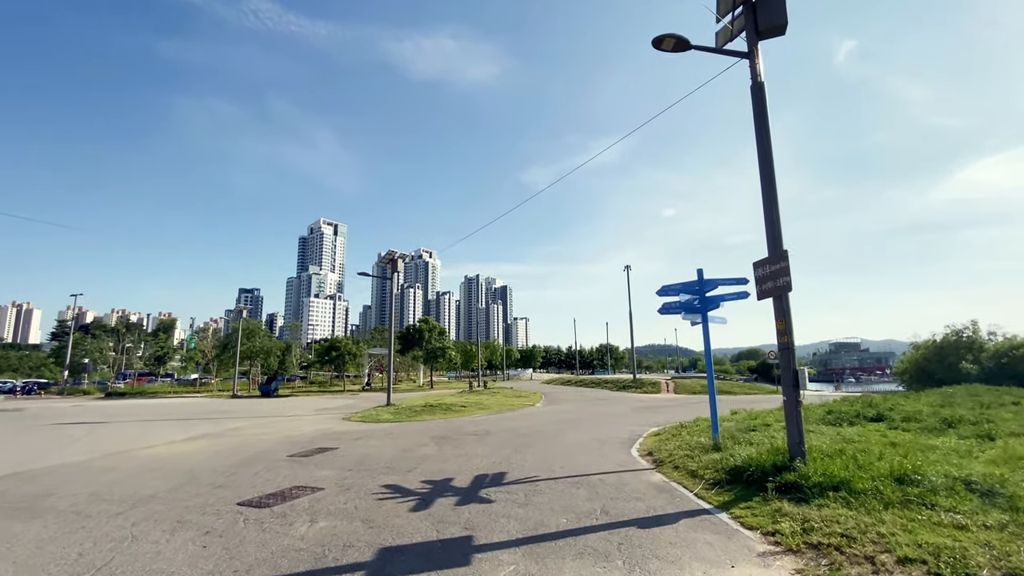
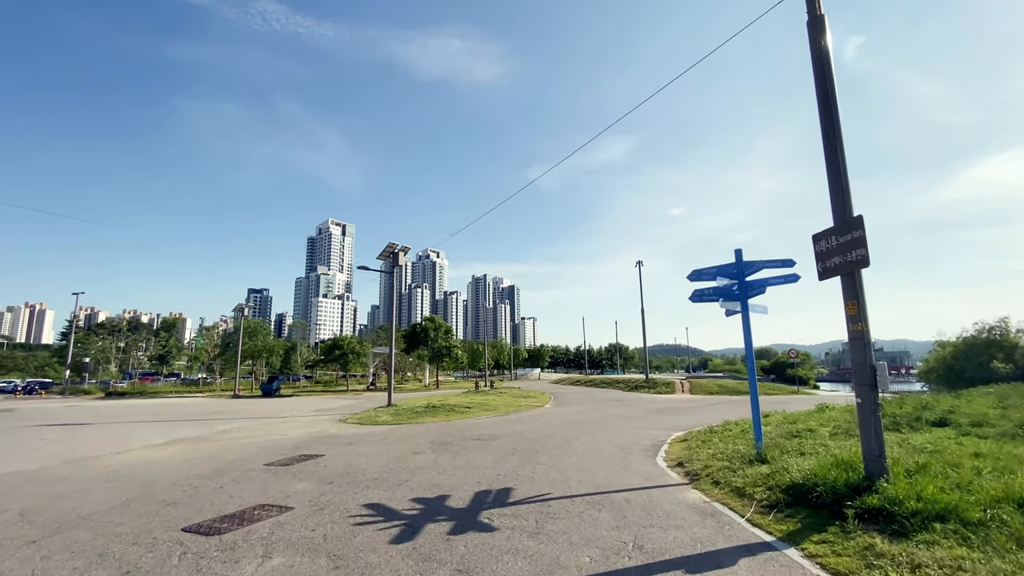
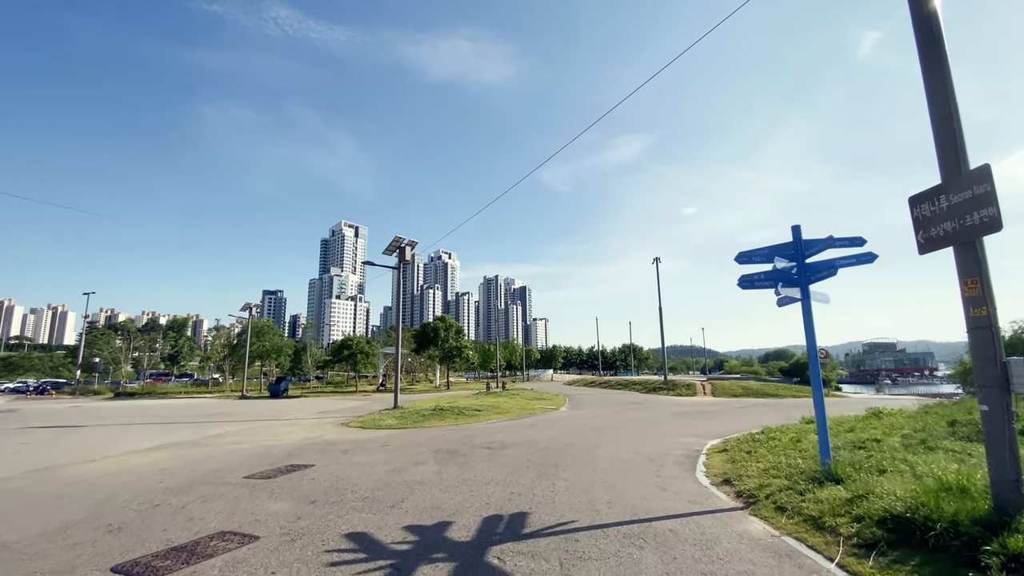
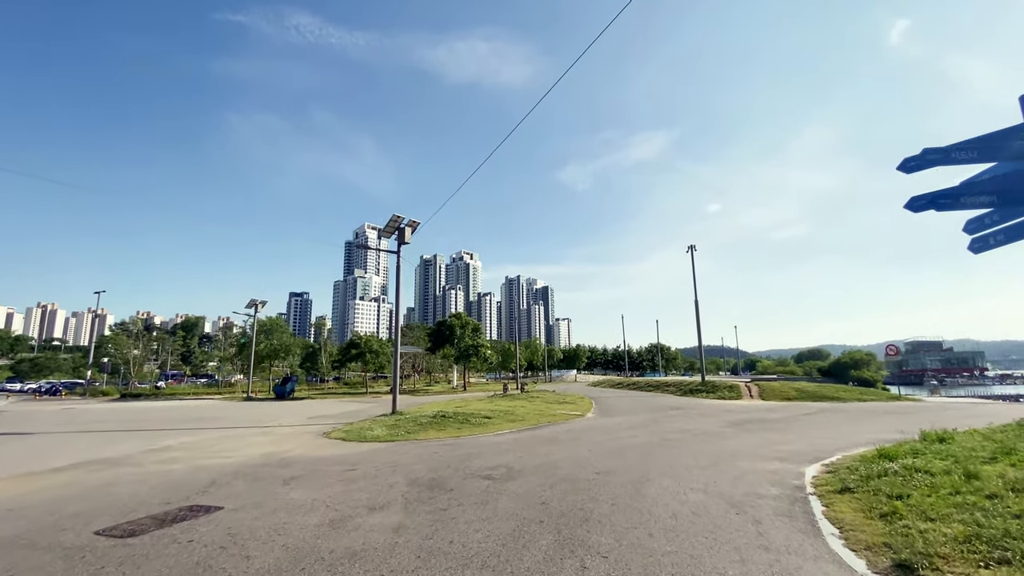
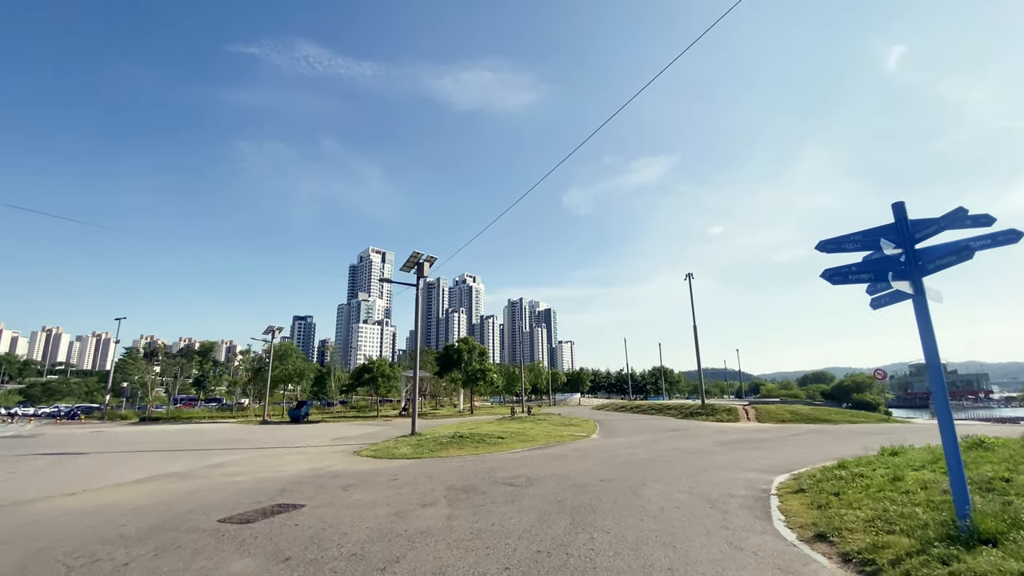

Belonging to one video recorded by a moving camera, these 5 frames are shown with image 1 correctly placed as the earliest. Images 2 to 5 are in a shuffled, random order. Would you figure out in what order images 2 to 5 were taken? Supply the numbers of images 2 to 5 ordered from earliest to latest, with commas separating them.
2, 3, 5, 4
